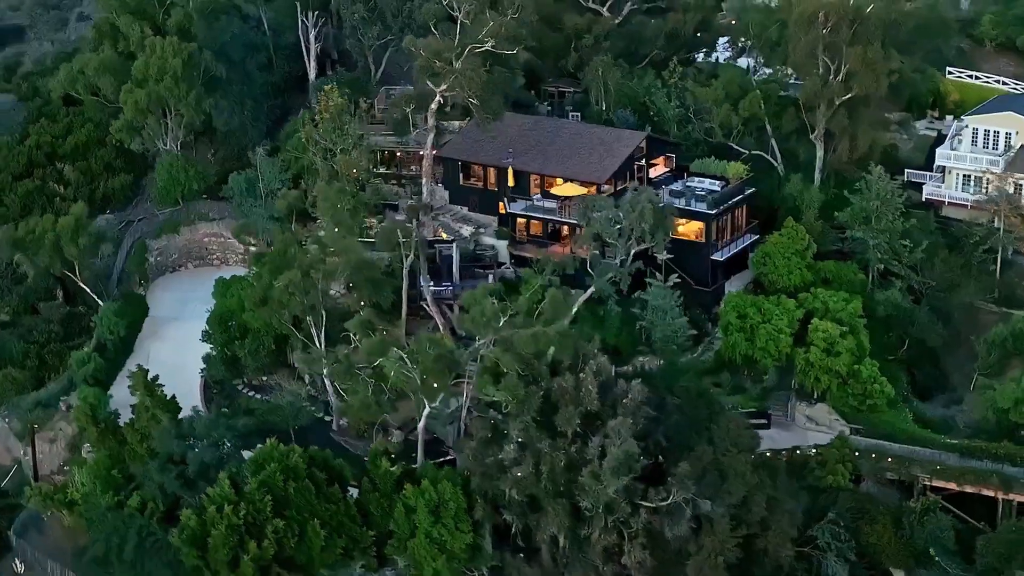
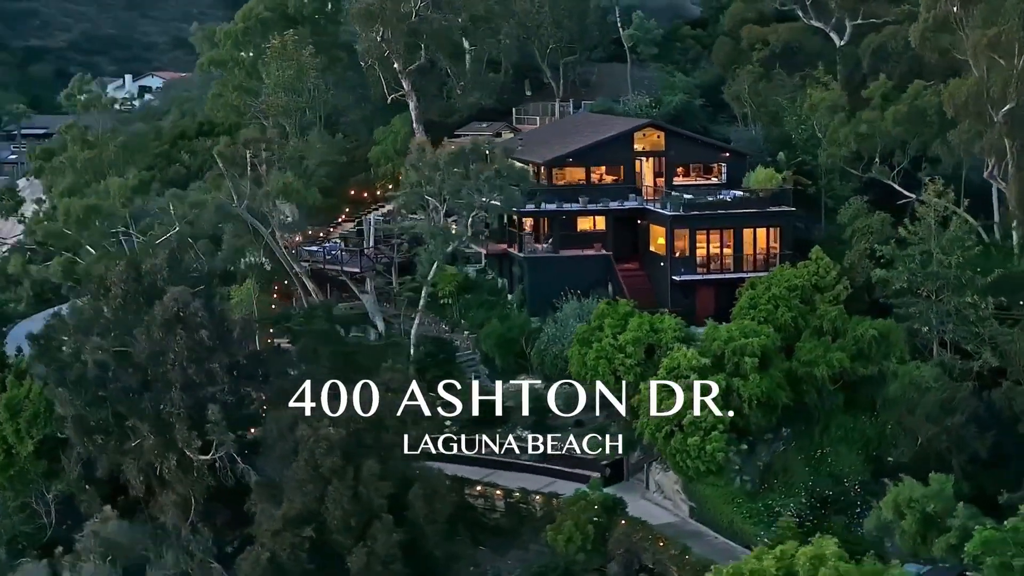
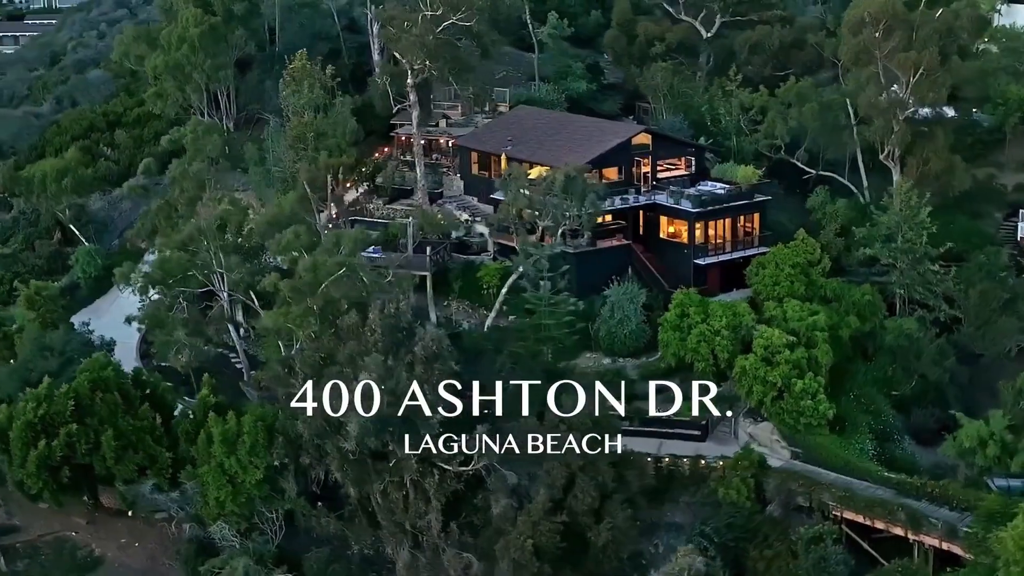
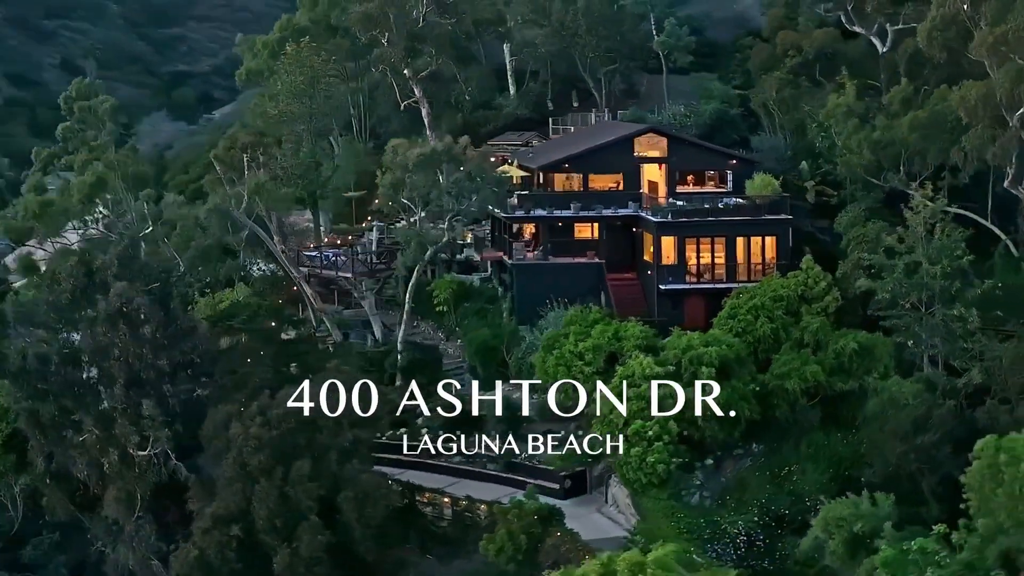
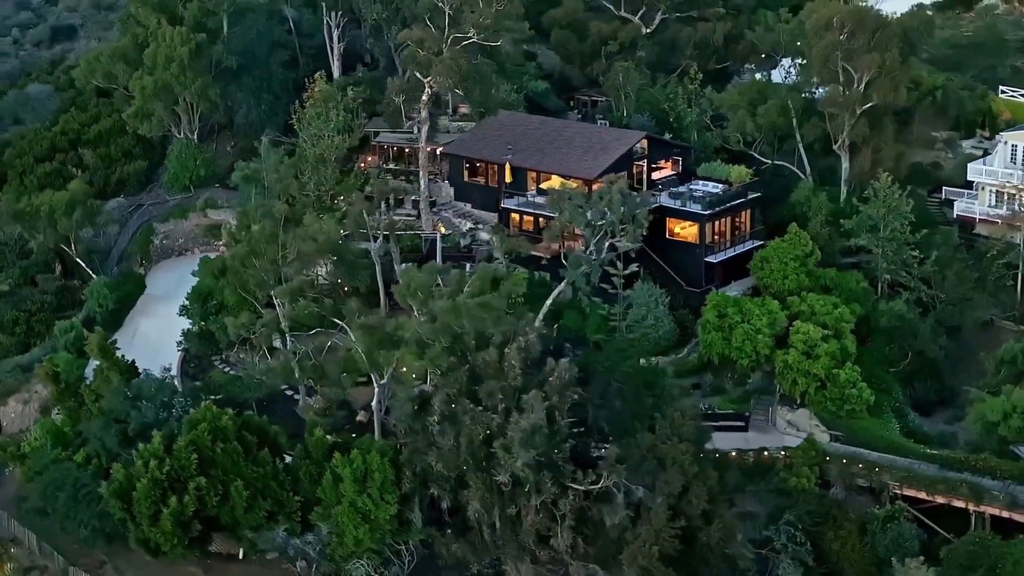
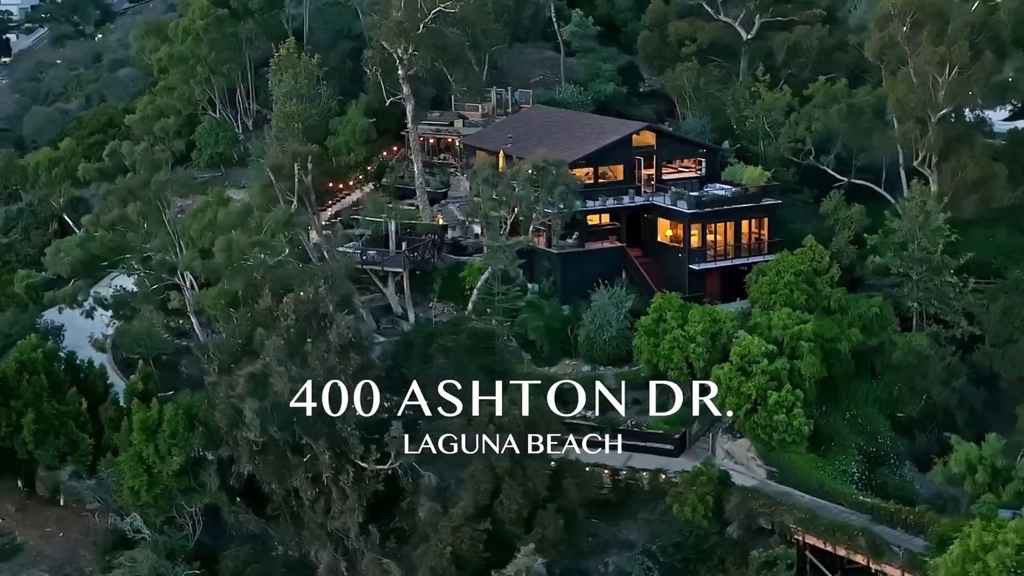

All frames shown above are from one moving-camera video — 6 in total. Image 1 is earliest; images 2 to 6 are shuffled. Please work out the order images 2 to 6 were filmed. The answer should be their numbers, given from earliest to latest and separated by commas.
5, 3, 6, 2, 4
